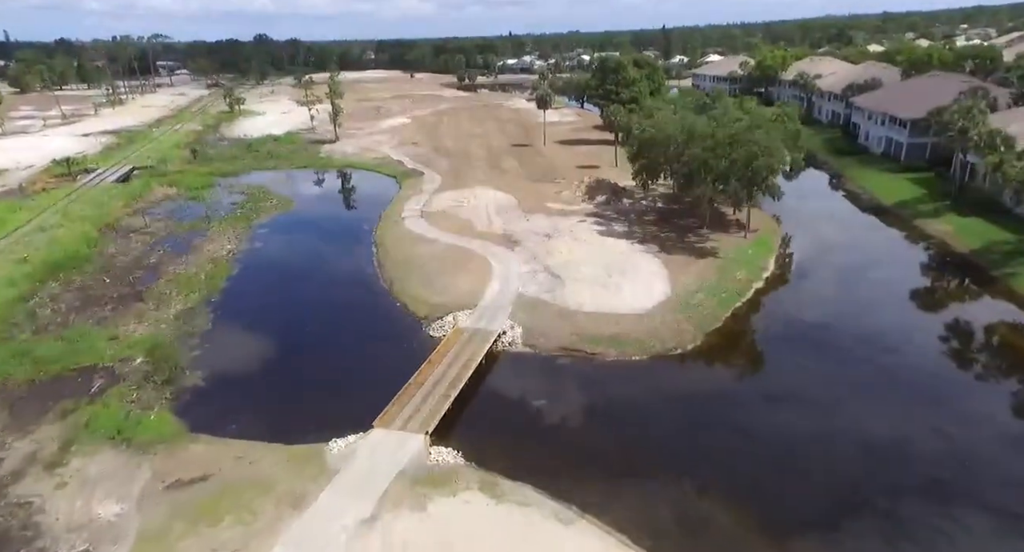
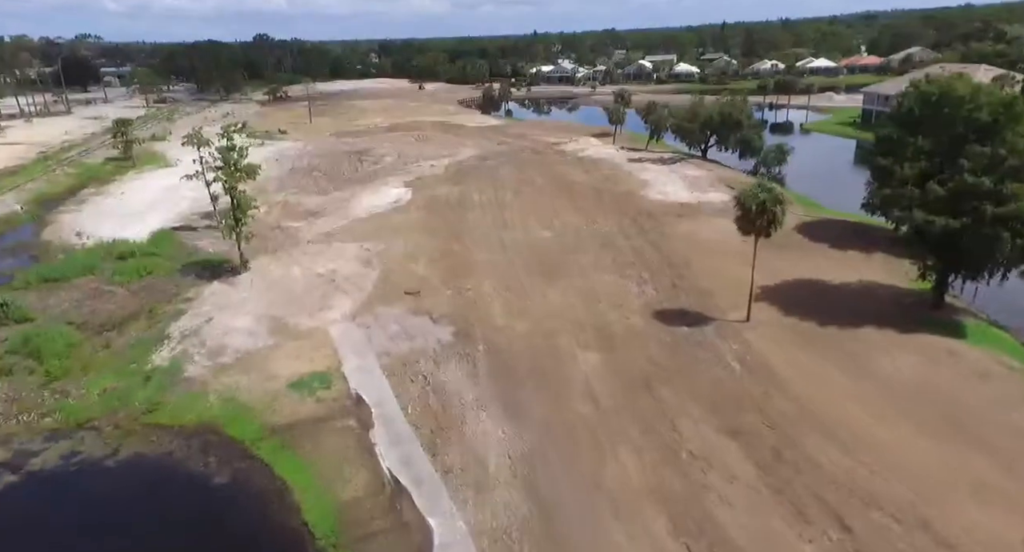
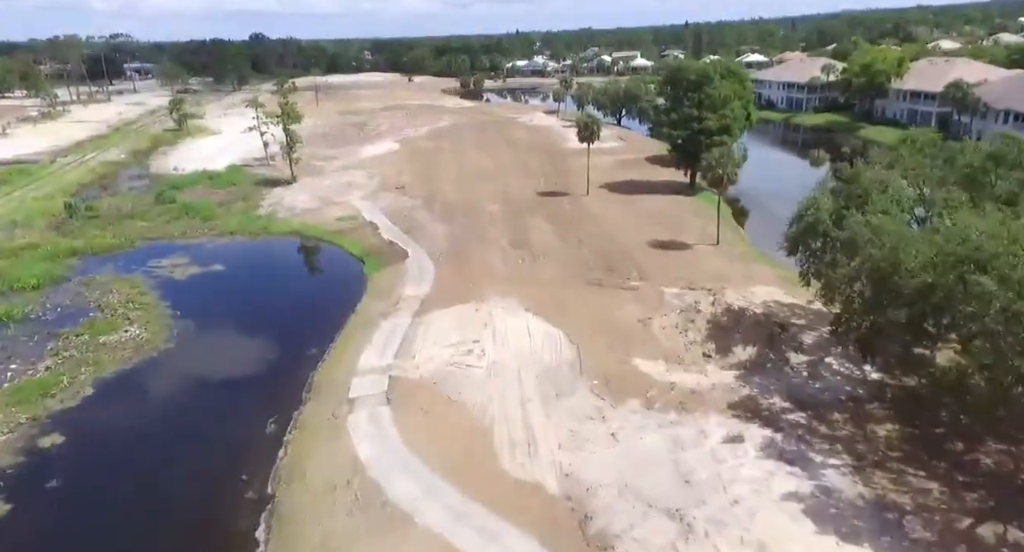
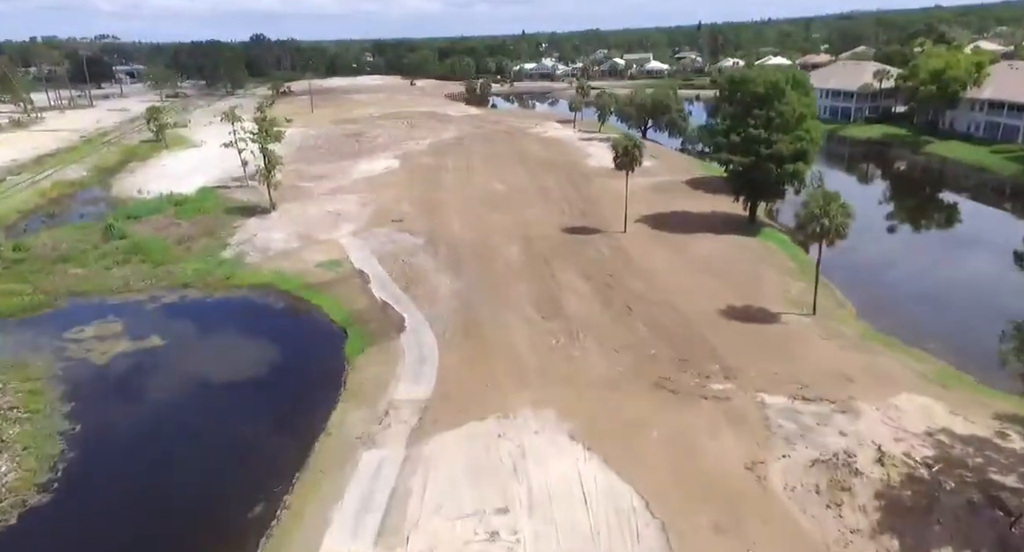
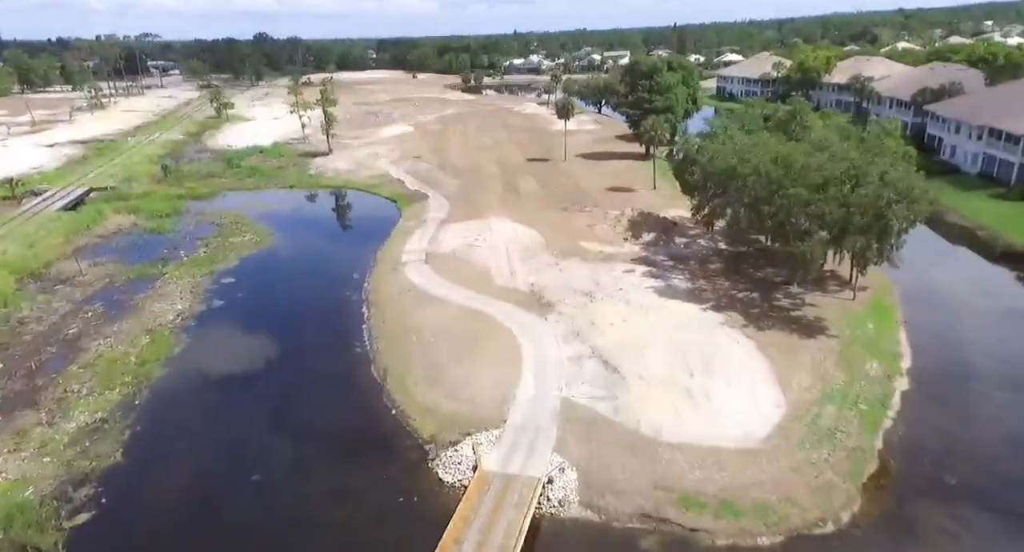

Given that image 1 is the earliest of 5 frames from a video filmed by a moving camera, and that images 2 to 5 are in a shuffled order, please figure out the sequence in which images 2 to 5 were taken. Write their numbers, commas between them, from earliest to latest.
5, 3, 4, 2
